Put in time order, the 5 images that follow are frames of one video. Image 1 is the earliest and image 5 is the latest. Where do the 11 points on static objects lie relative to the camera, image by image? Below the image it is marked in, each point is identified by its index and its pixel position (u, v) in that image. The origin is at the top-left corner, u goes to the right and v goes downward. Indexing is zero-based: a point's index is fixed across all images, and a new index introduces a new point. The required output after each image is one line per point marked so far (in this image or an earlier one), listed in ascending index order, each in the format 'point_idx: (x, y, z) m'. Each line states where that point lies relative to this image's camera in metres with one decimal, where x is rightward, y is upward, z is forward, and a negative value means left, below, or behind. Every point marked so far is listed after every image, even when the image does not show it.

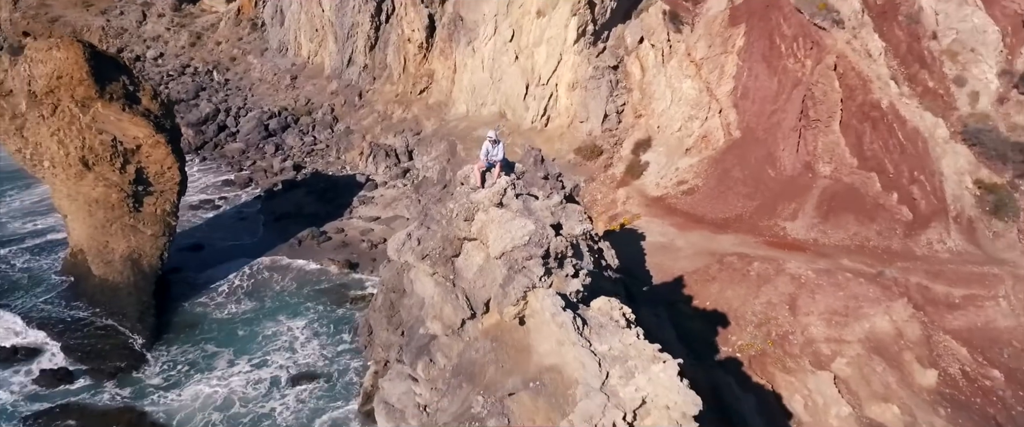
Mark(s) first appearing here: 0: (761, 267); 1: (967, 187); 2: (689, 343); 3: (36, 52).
0: (+6.4, -1.3, +18.2) m
1: (+12.9, +0.8, +19.9) m
2: (+4.1, -3.0, +16.3) m
3: (-13.3, +4.5, +19.7) m
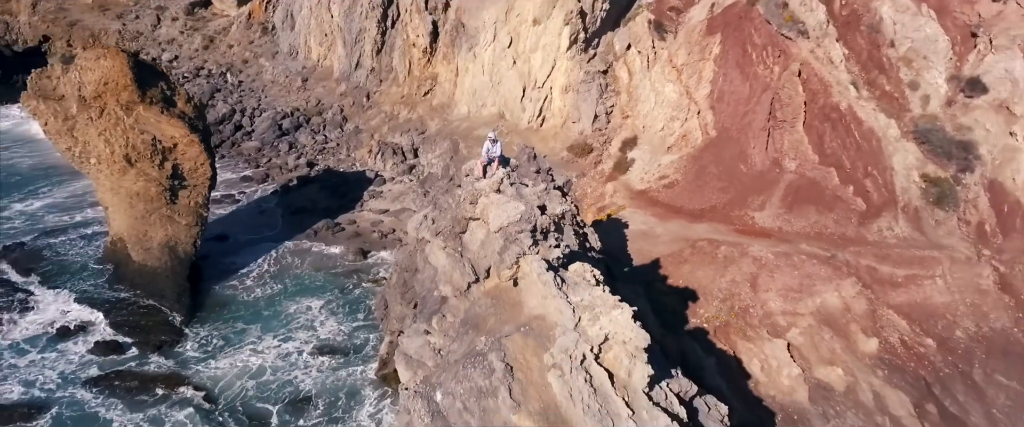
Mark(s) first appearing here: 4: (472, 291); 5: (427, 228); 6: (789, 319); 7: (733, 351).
0: (+6.3, -1.1, +20.6) m
1: (+12.8, +1.1, +22.4) m
2: (+4.0, -2.7, +18.8) m
3: (-13.4, +4.8, +22.2) m
4: (-0.9, -1.4, +14.8) m
5: (-2.1, -0.3, +17.6) m
6: (+7.3, -2.8, +18.7) m
7: (+5.6, -3.5, +18.0) m
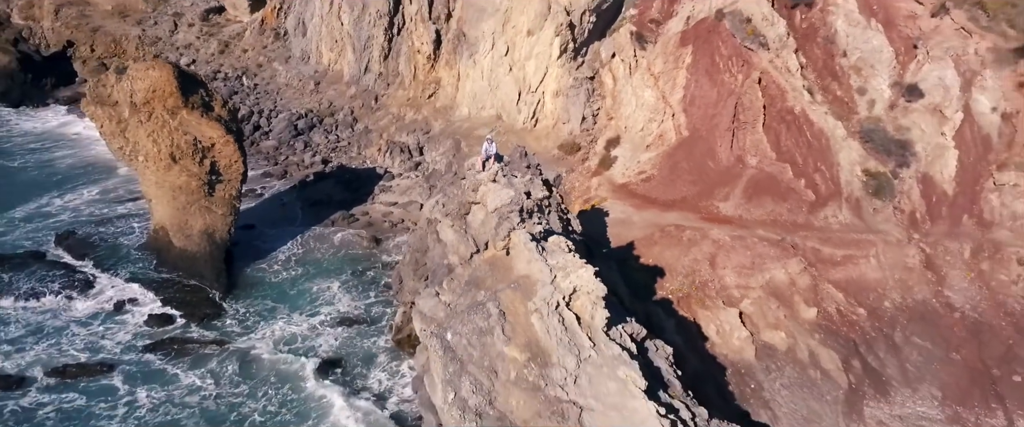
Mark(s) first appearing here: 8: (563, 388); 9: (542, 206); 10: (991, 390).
0: (+6.1, -0.7, +24.0) m
1: (+12.6, +1.4, +25.7) m
2: (+3.9, -2.4, +22.1) m
3: (-13.6, +5.1, +25.5) m
4: (-1.1, -1.1, +18.2) m
5: (-2.3, 0.0, +20.9) m
6: (+7.2, -2.4, +22.1) m
7: (+5.5, -3.2, +21.4) m
8: (+1.0, -3.4, +14.2) m
9: (+0.8, +0.3, +19.0) m
10: (+13.1, -4.8, +19.2) m
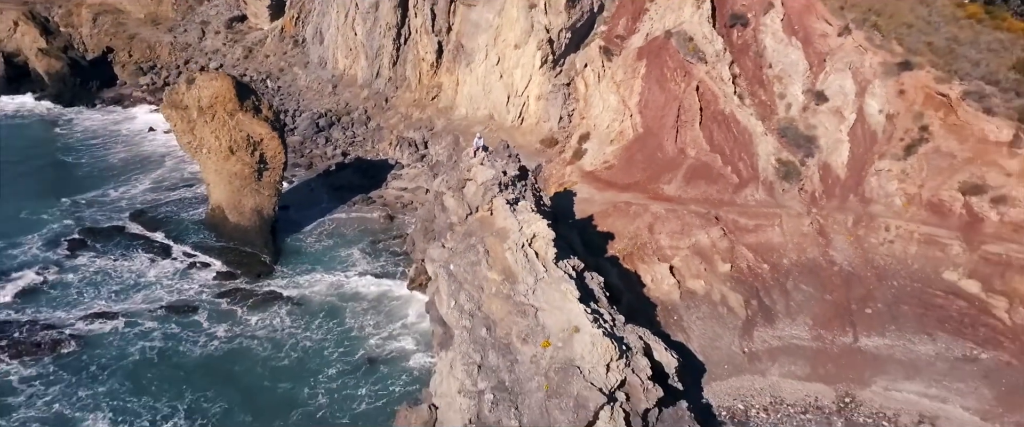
0: (+5.6, +0.2, +30.9) m
1: (+12.1, +2.4, +32.6) m
2: (+3.3, -1.5, +29.0) m
3: (-14.1, +6.0, +32.3) m
4: (-1.6, -0.3, +25.1) m
5: (-2.8, +0.9, +27.8) m
6: (+6.6, -1.6, +29.0) m
7: (+4.9, -2.3, +28.3) m
8: (+0.4, -2.6, +21.1) m
9: (+0.2, +1.1, +25.9) m
10: (+12.5, -3.9, +26.2) m
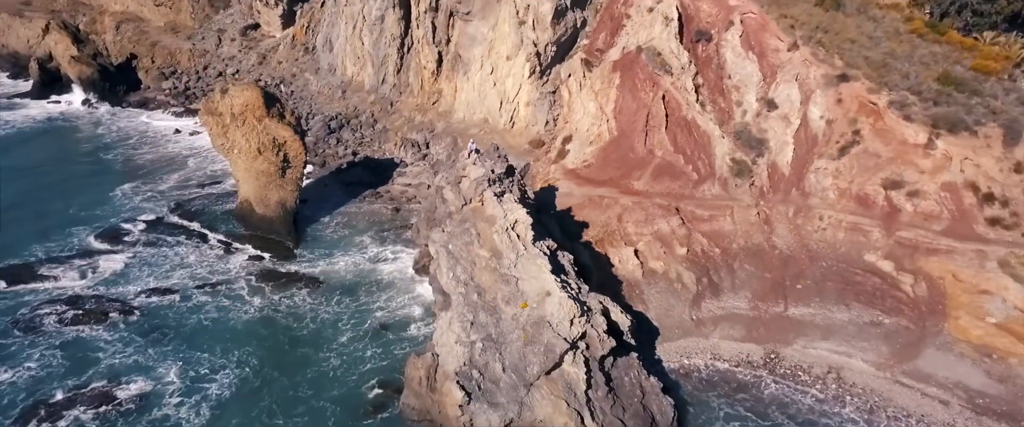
0: (+5.1, +0.6, +36.0) m
1: (+11.5, +2.8, +37.7) m
2: (+2.8, -1.1, +34.2) m
3: (-14.7, +6.4, +37.4) m
4: (-2.1, +0.1, +30.2) m
5: (-3.3, +1.3, +32.9) m
6: (+6.1, -1.2, +34.1) m
7: (+4.4, -1.9, +33.4) m
8: (-0.1, -2.2, +26.2) m
9: (-0.3, +1.5, +31.0) m
10: (+12.0, -3.5, +31.3) m
